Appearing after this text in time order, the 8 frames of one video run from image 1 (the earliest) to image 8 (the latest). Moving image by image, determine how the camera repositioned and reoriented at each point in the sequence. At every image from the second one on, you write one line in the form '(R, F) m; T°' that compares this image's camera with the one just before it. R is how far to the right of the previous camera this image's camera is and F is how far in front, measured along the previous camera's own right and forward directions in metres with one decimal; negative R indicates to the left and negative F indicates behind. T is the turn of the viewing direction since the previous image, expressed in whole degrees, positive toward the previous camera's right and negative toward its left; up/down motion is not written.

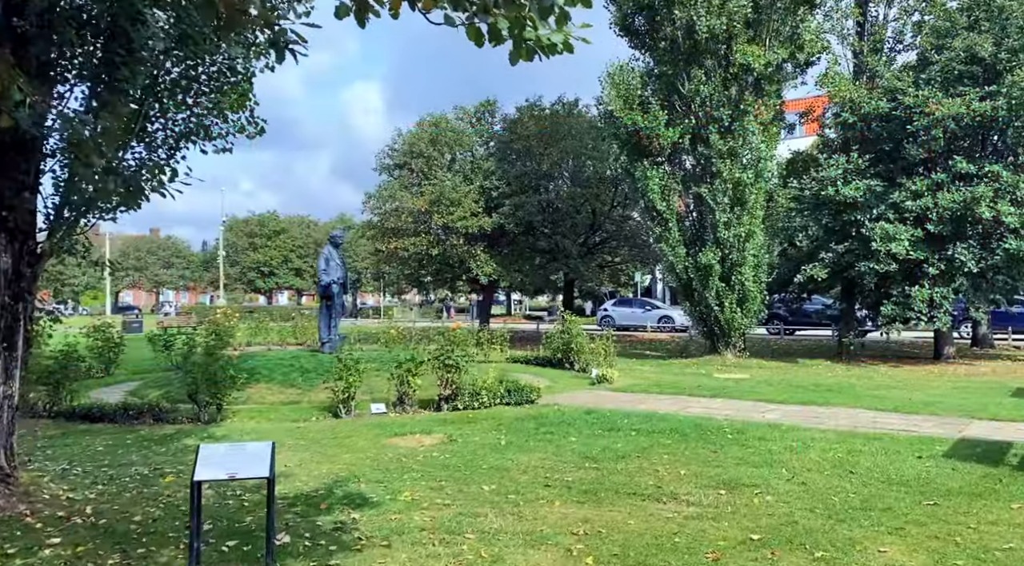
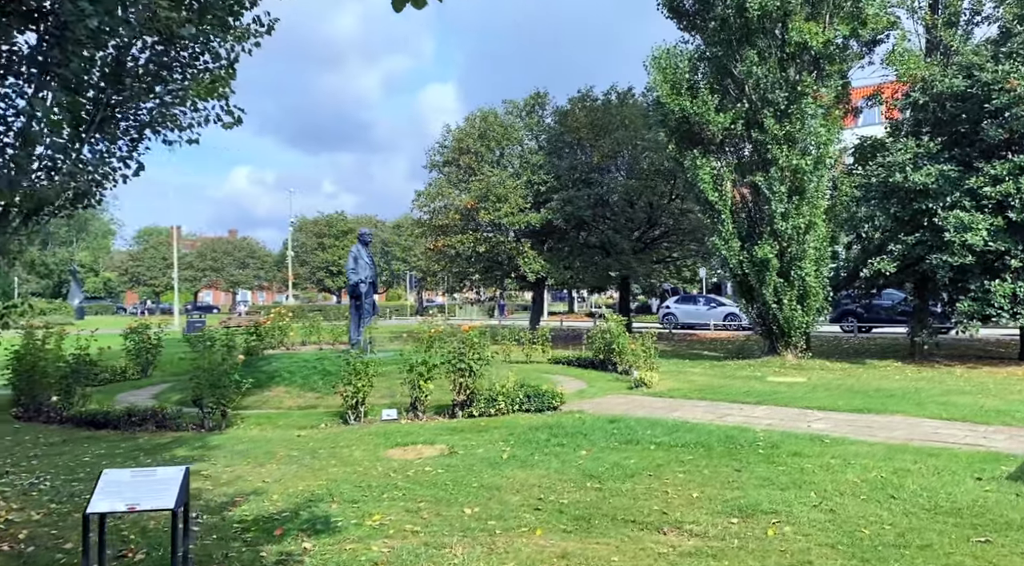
(+0.6, +0.7) m; -5°
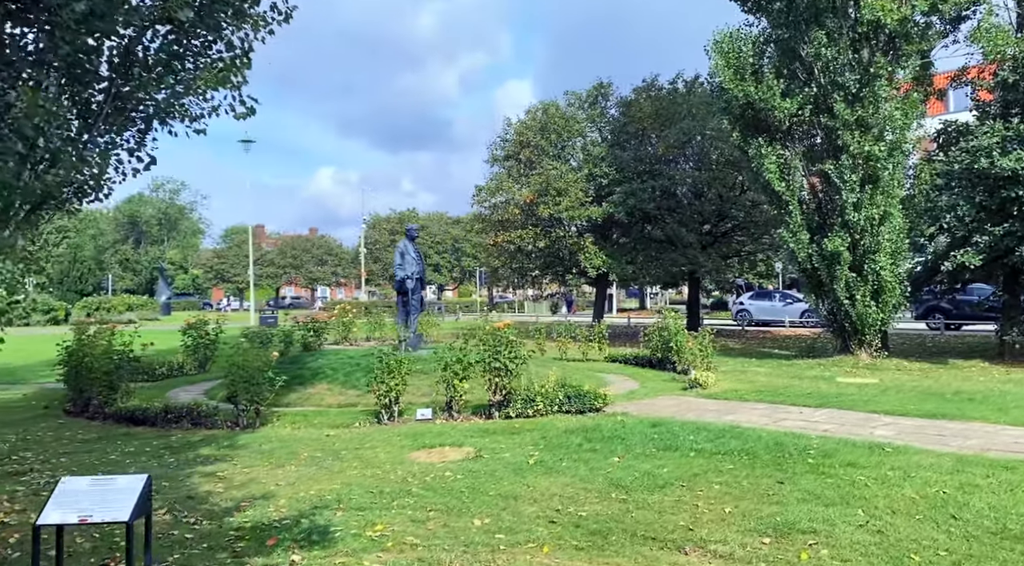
(+0.4, +0.4) m; -5°
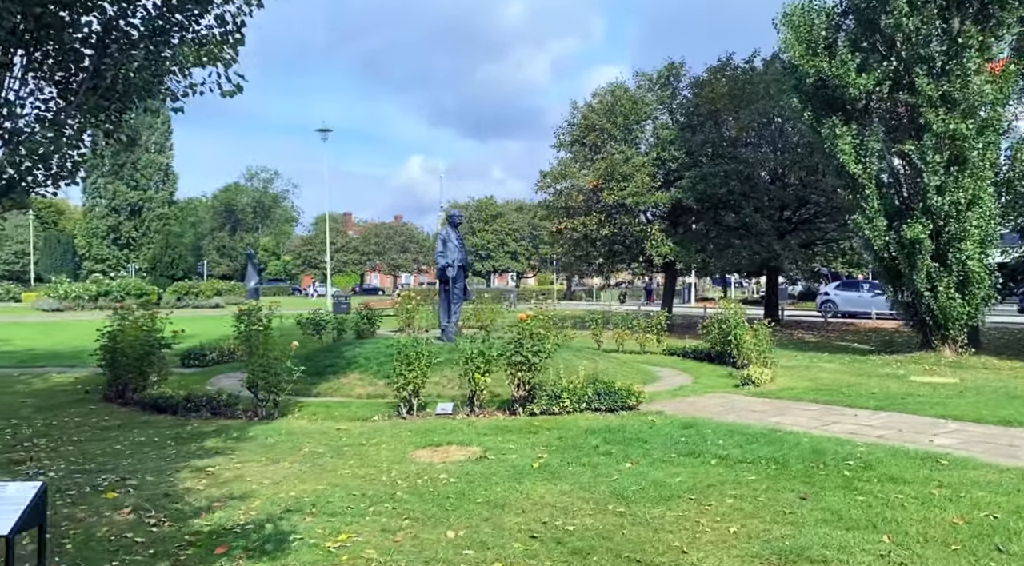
(+0.6, +0.5) m; -6°
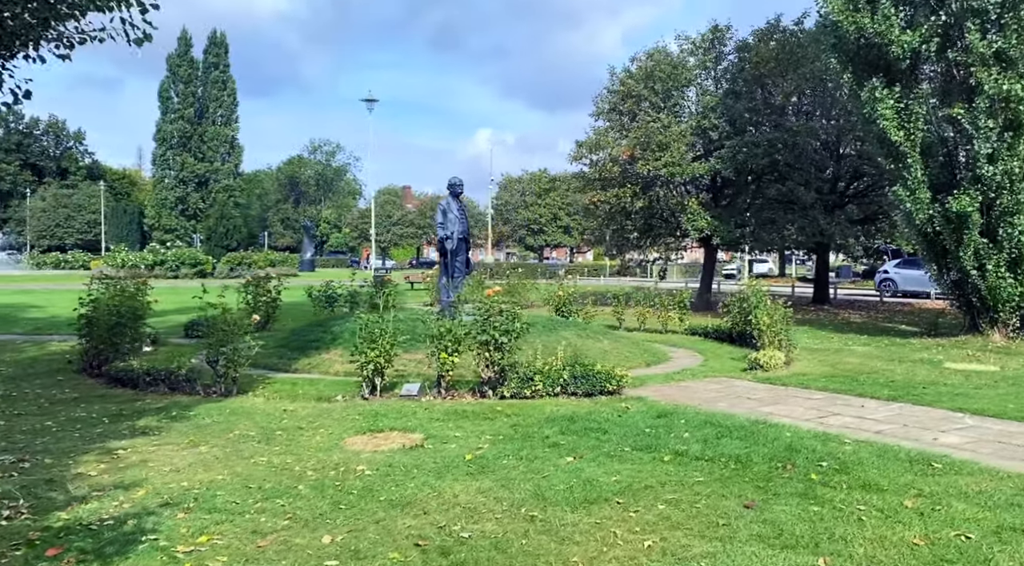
(+0.9, +0.7) m; -4°
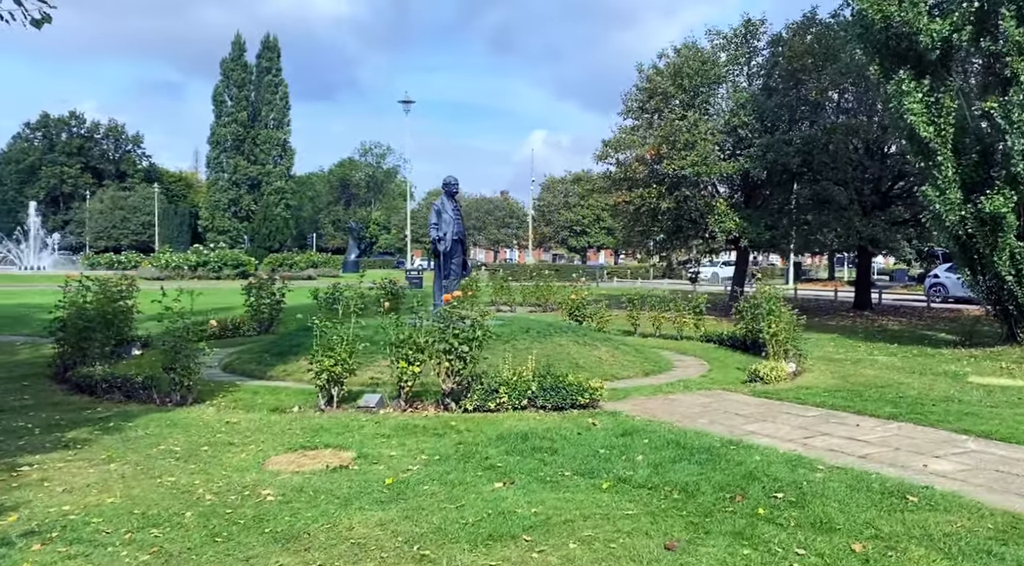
(+0.8, +0.5) m; -4°
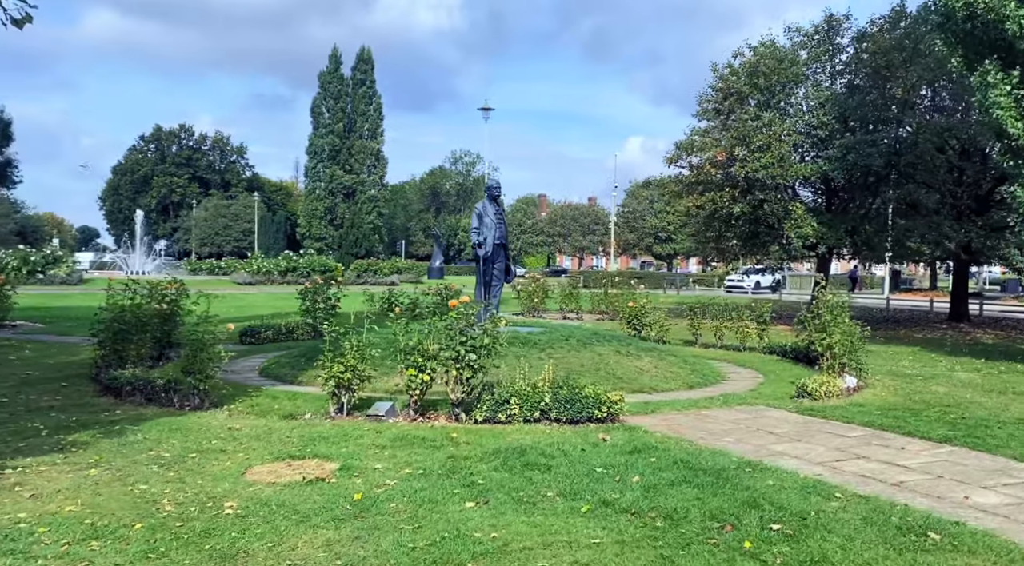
(+0.7, +0.4) m; -6°
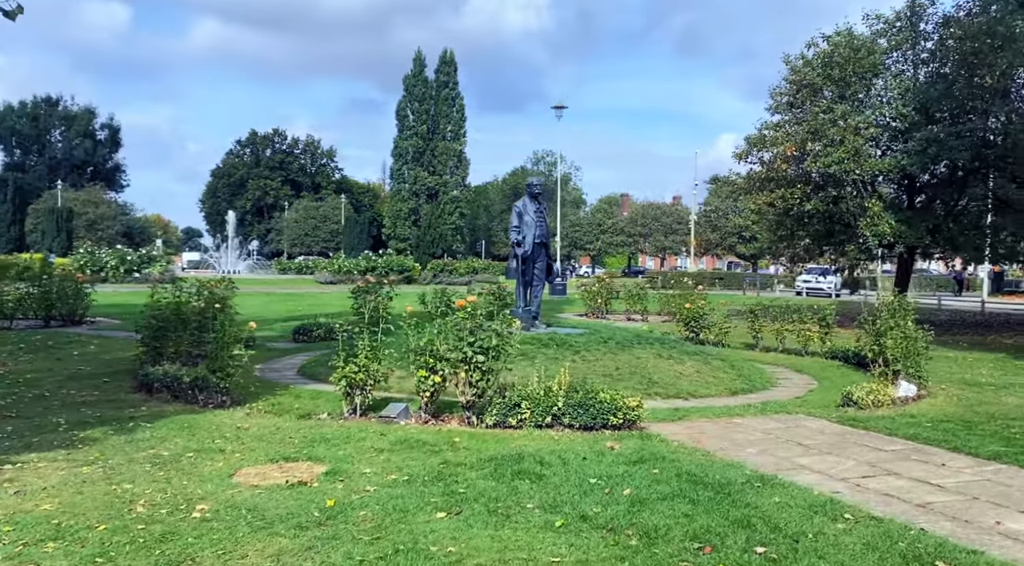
(+0.6, +0.3) m; -6°
